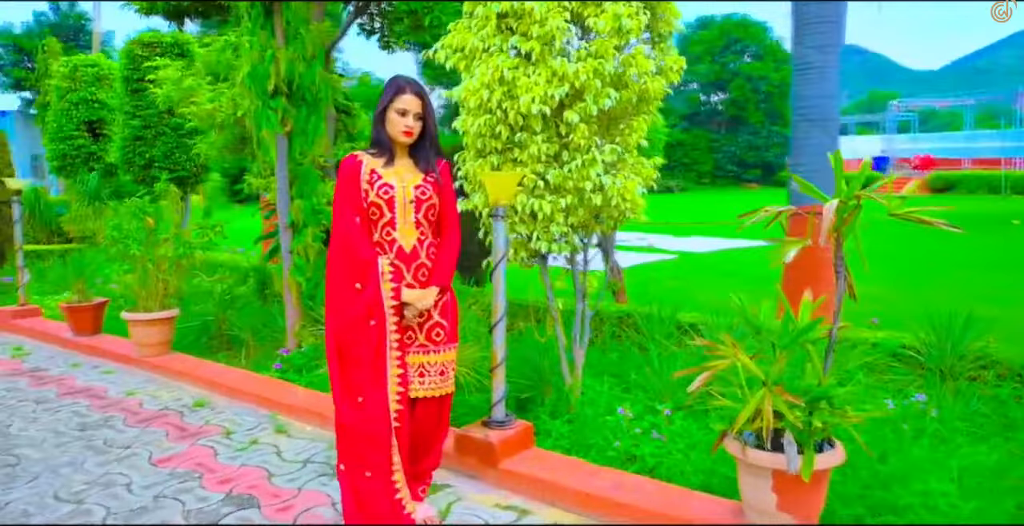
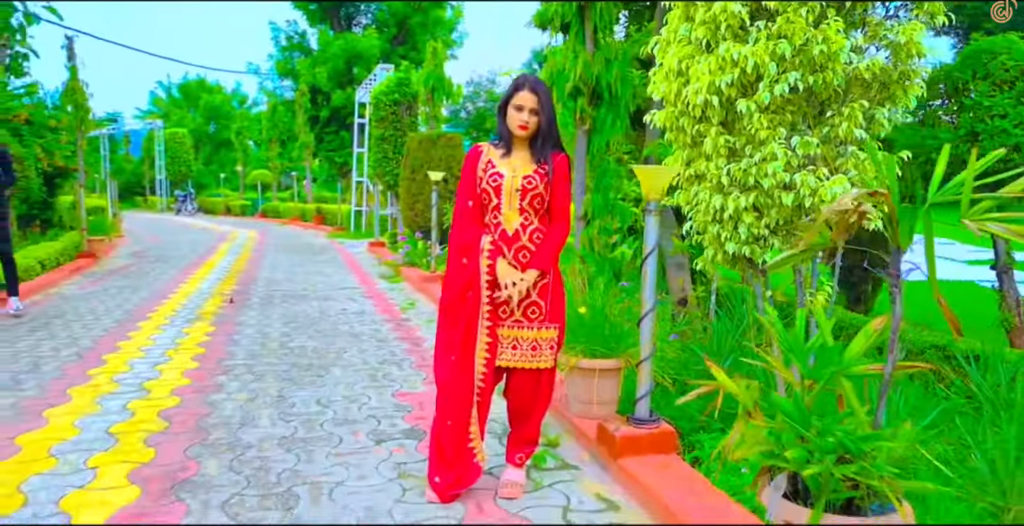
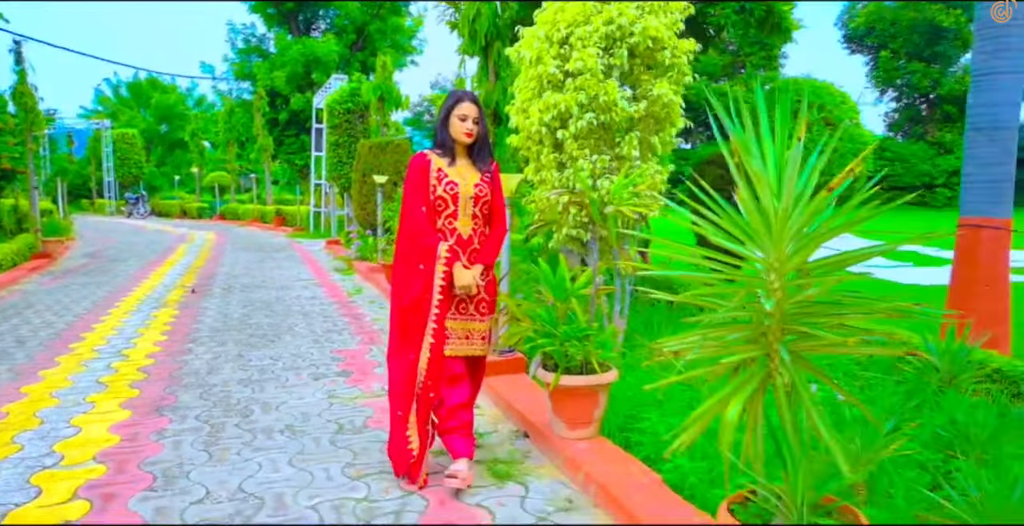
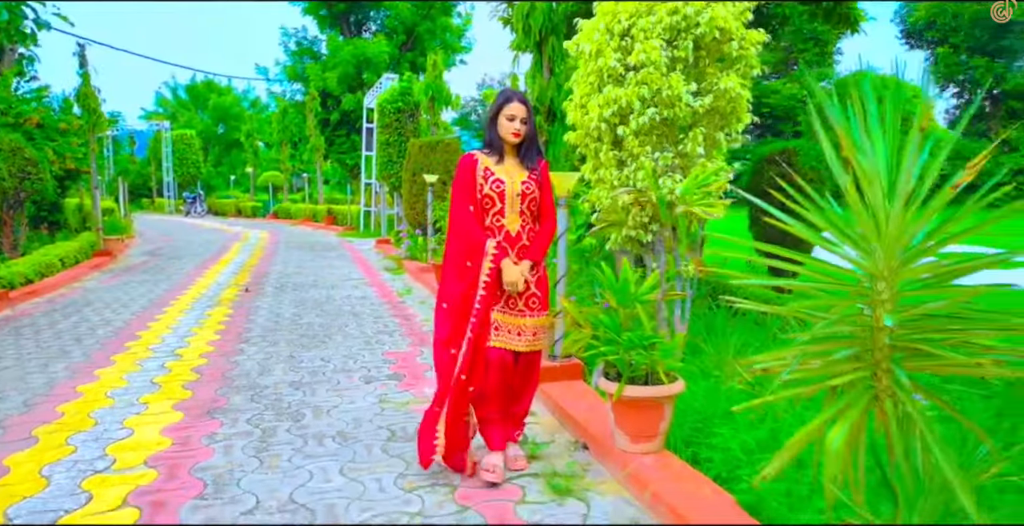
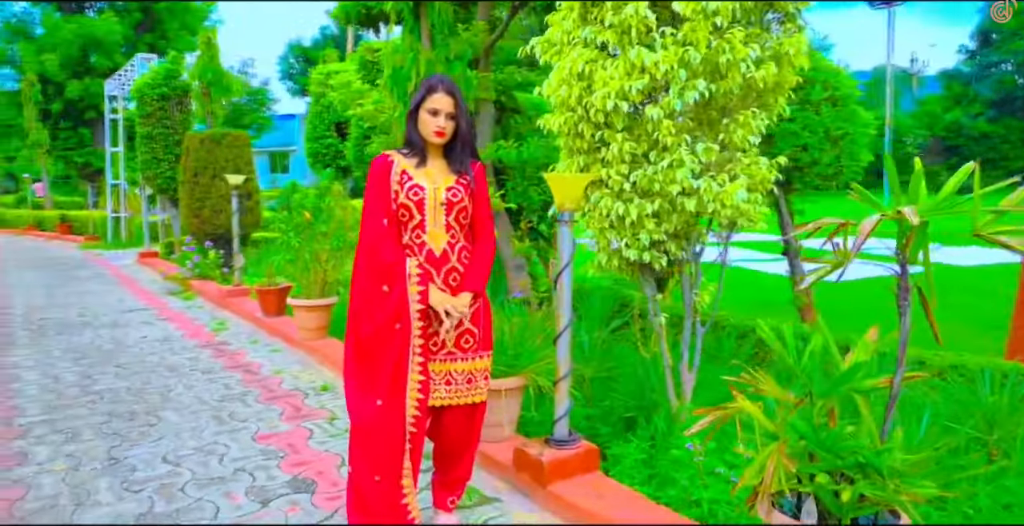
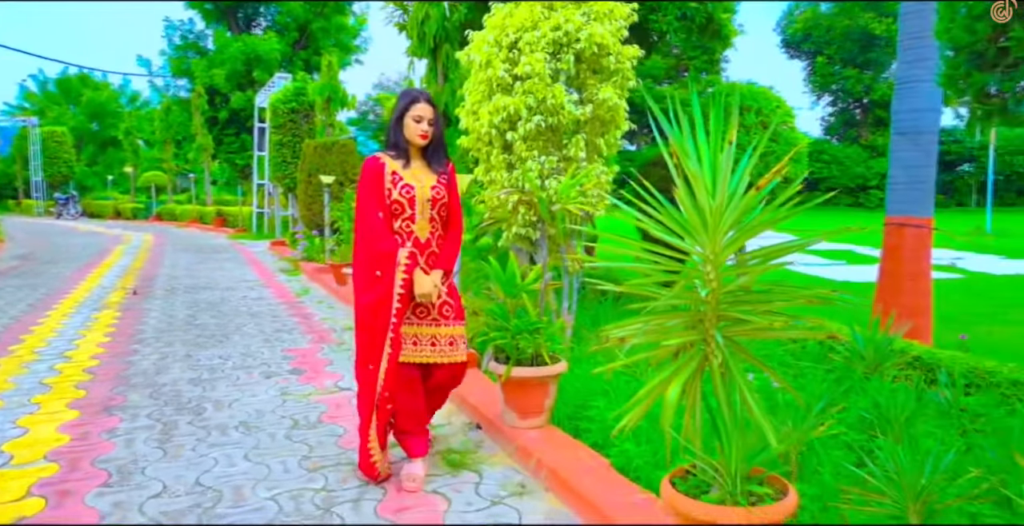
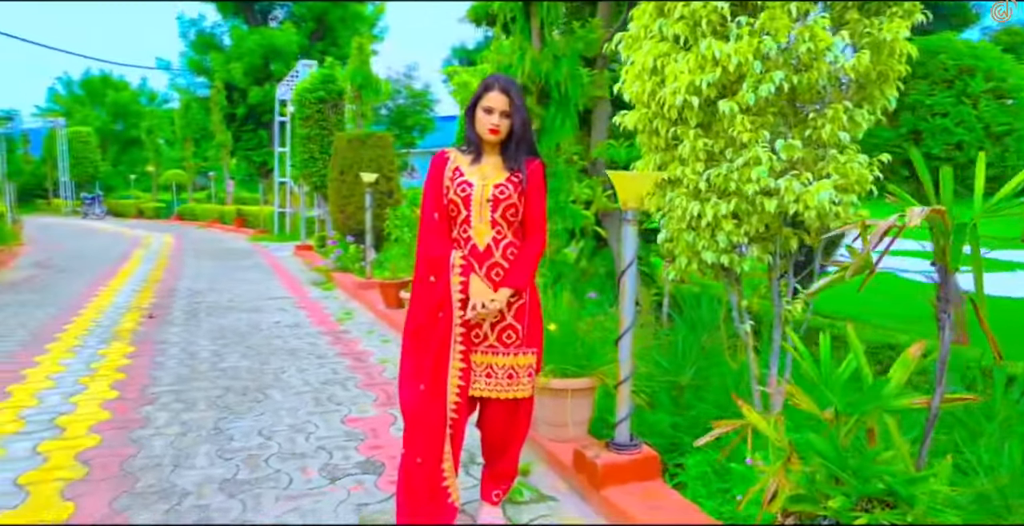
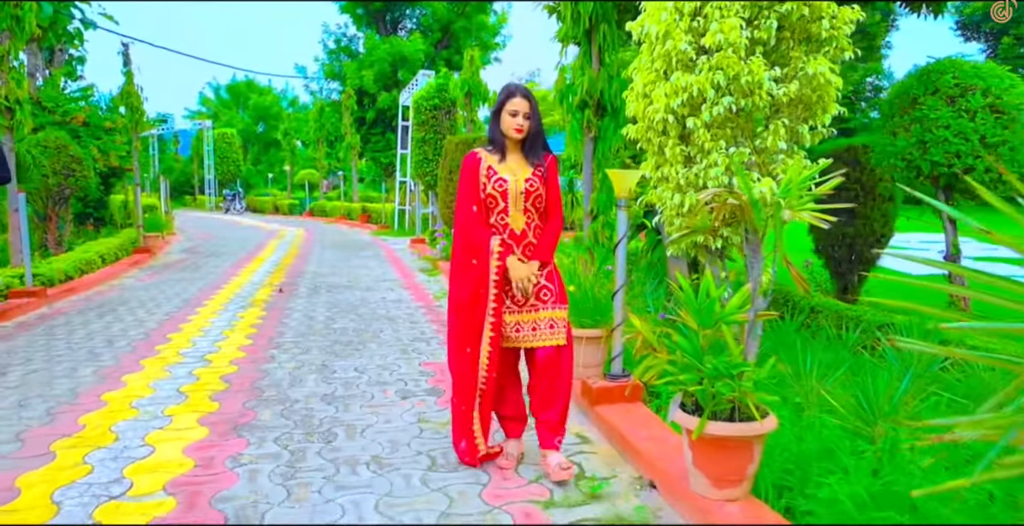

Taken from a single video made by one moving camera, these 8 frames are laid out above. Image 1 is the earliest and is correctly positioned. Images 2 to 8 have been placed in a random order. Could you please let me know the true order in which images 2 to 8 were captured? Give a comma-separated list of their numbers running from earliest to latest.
5, 7, 2, 8, 4, 3, 6
